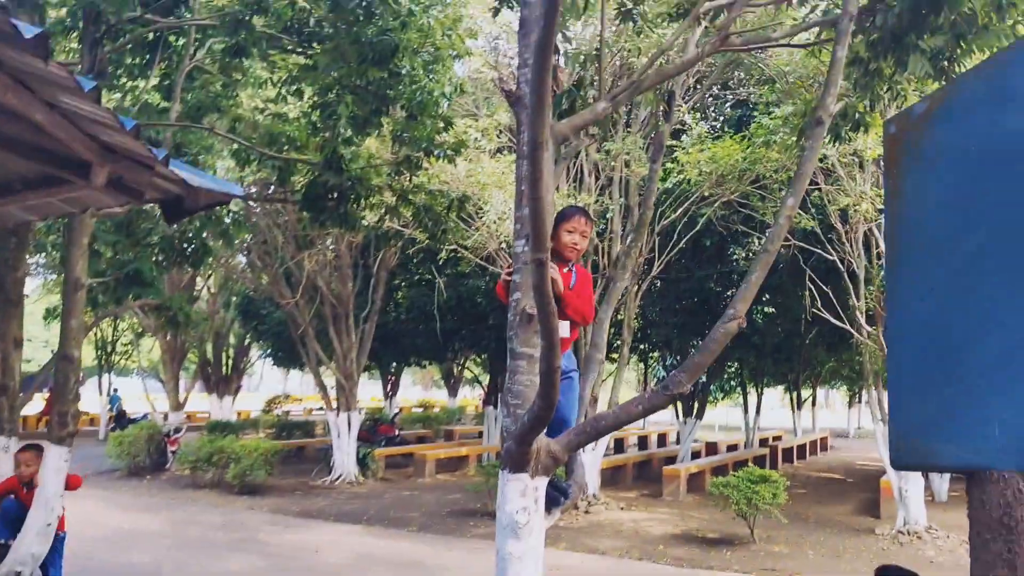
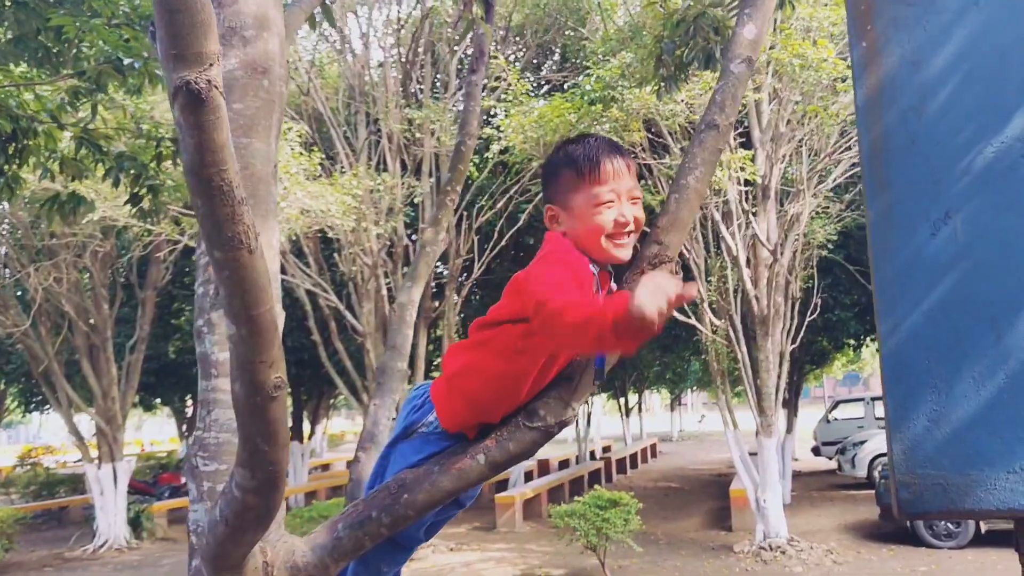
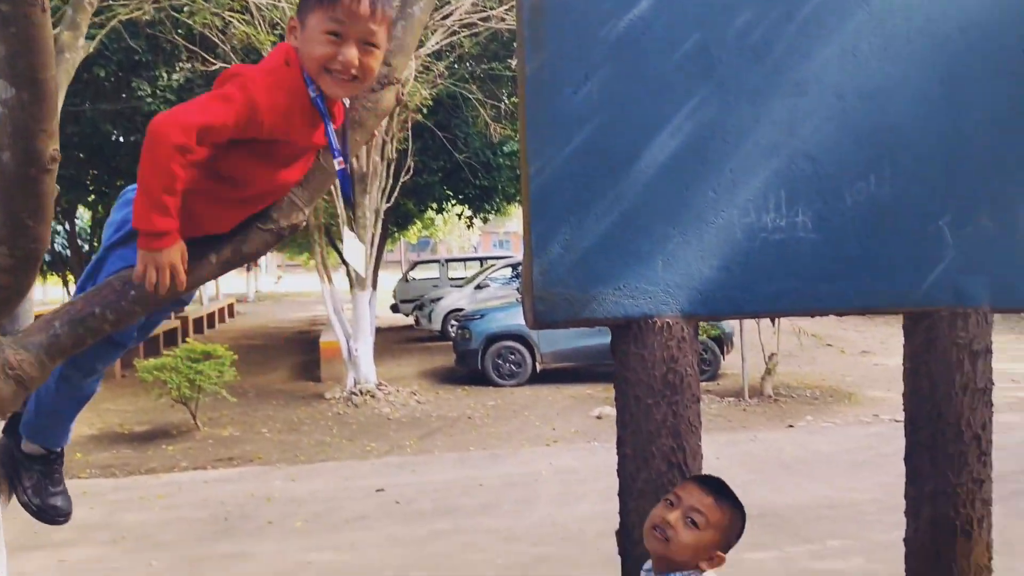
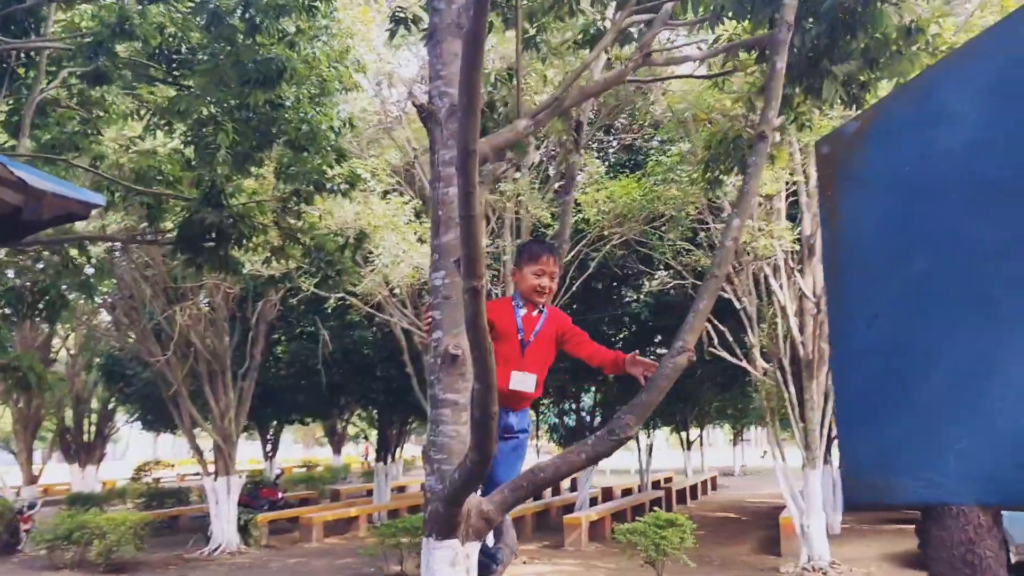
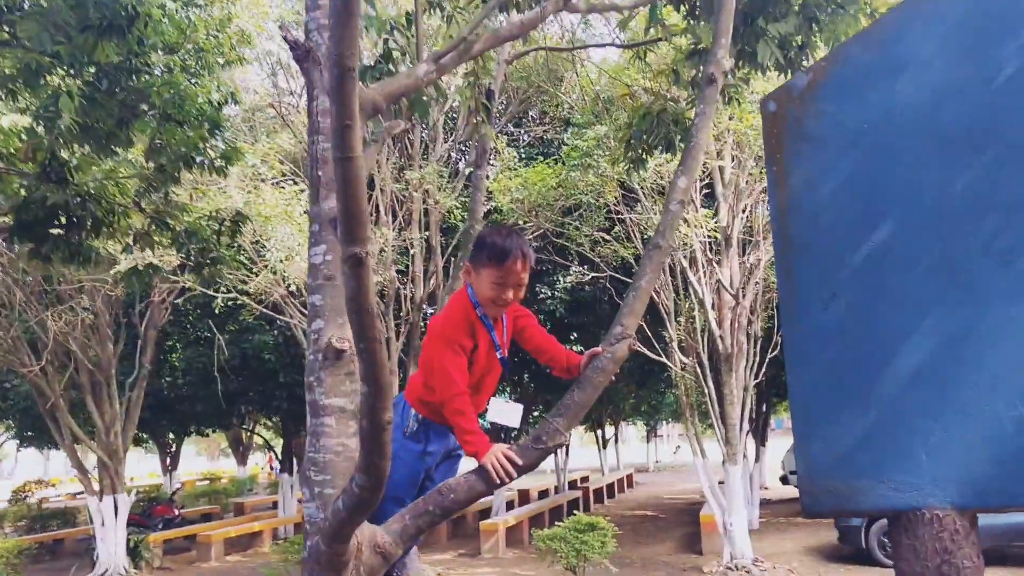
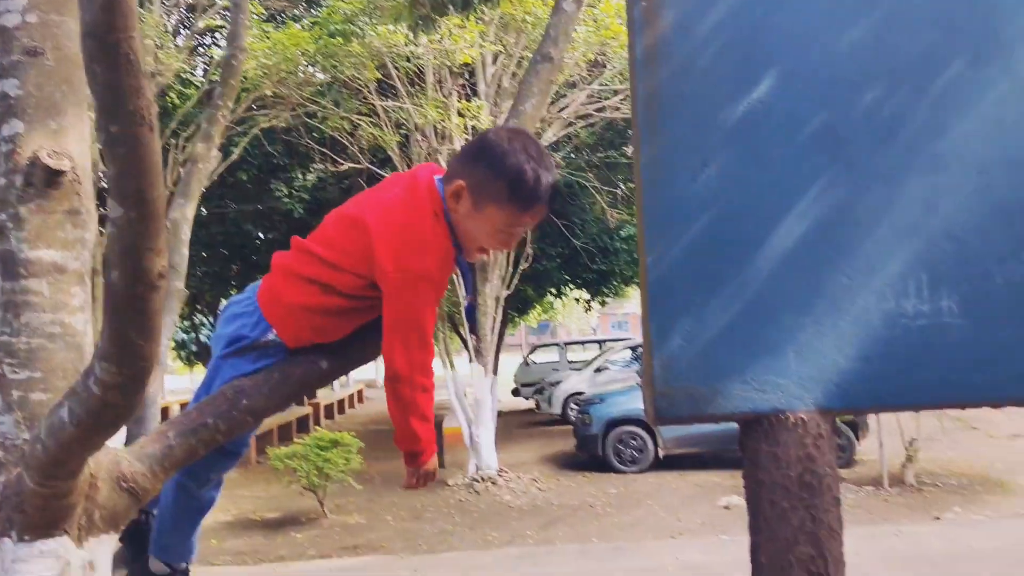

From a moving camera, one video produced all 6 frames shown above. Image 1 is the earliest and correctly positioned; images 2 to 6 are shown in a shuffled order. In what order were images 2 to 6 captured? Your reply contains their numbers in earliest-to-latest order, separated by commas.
4, 5, 2, 6, 3
